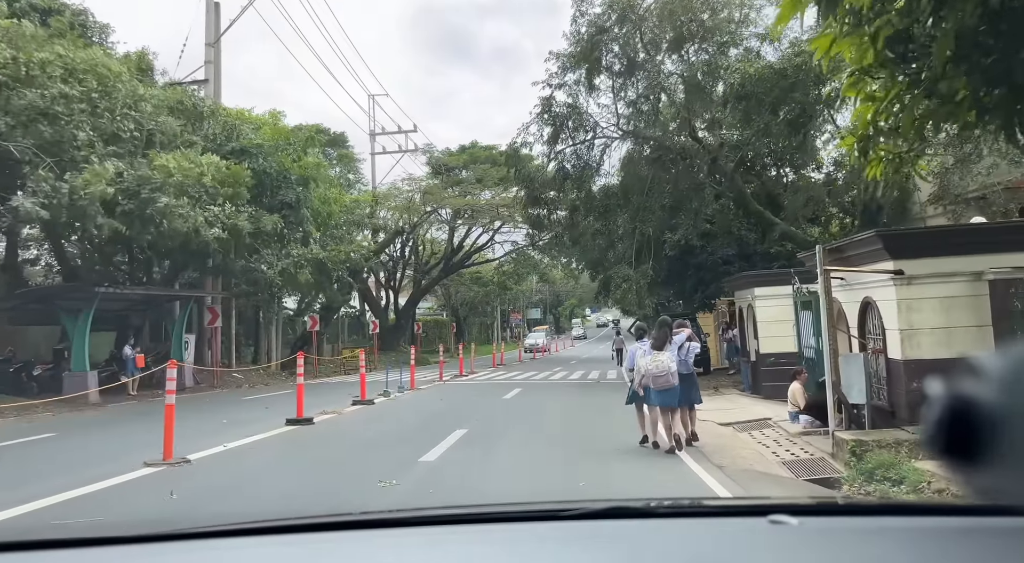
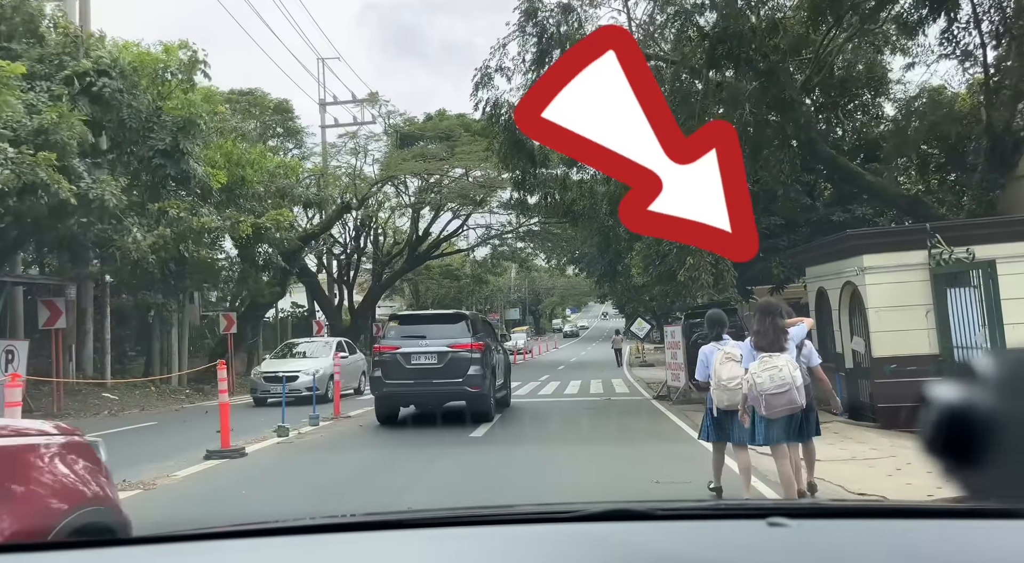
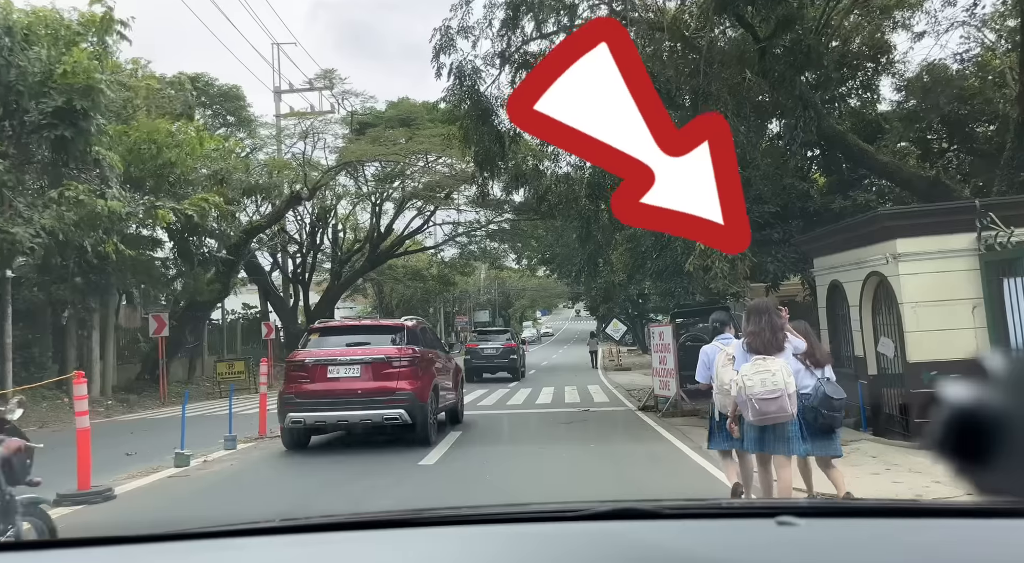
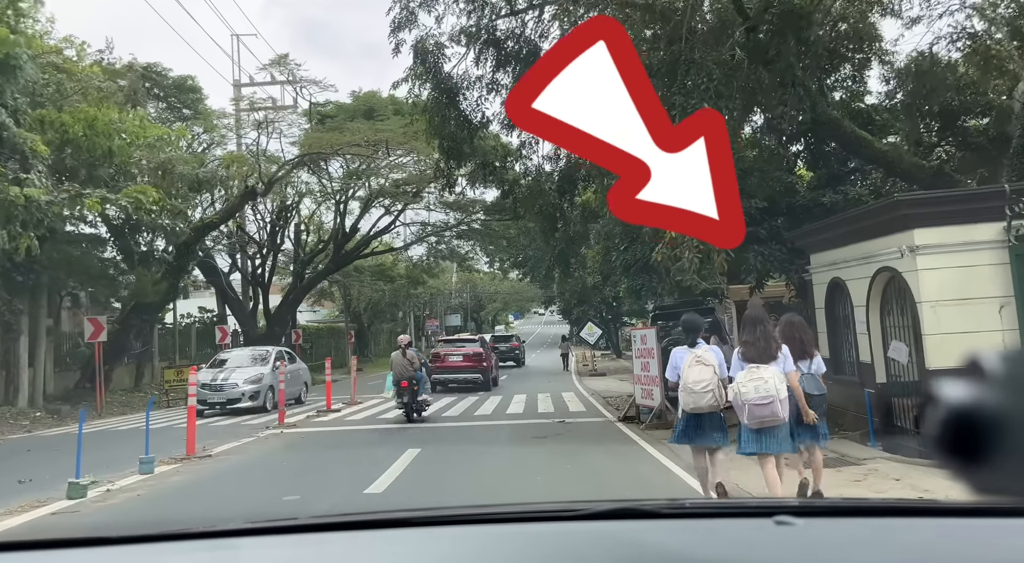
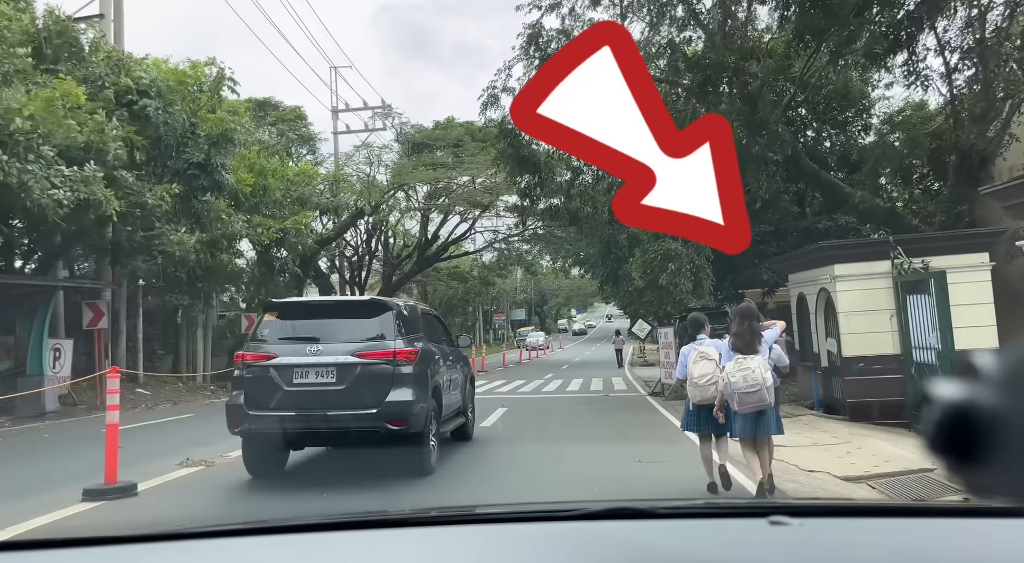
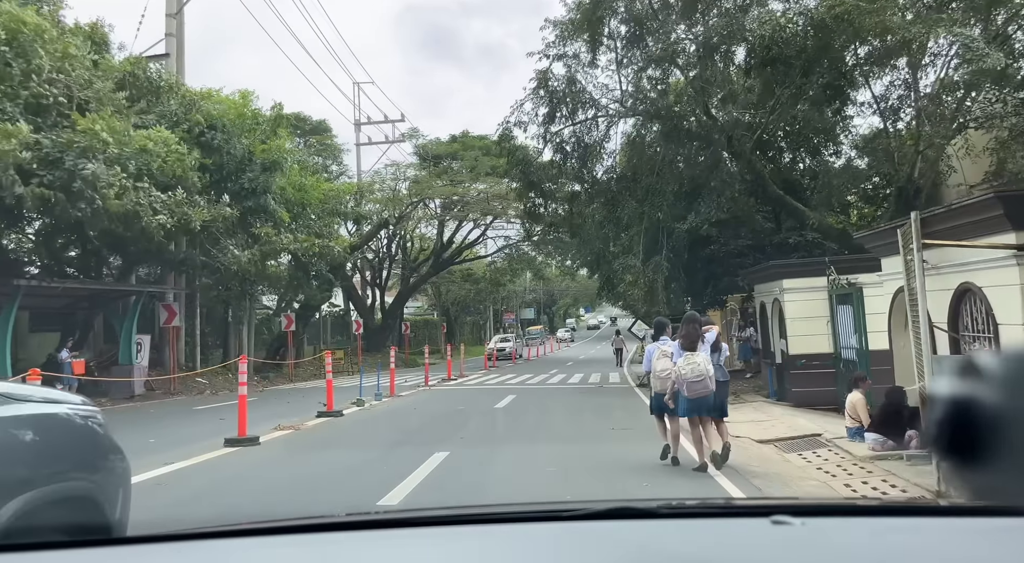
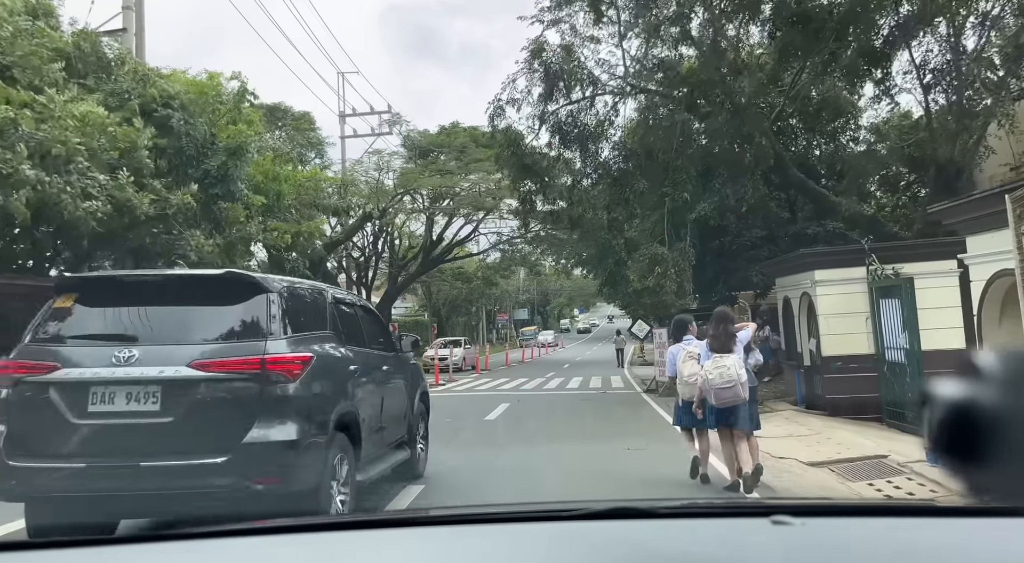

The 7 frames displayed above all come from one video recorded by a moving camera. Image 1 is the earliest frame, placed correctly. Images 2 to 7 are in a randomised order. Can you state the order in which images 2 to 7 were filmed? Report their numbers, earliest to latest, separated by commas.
6, 7, 5, 2, 3, 4
